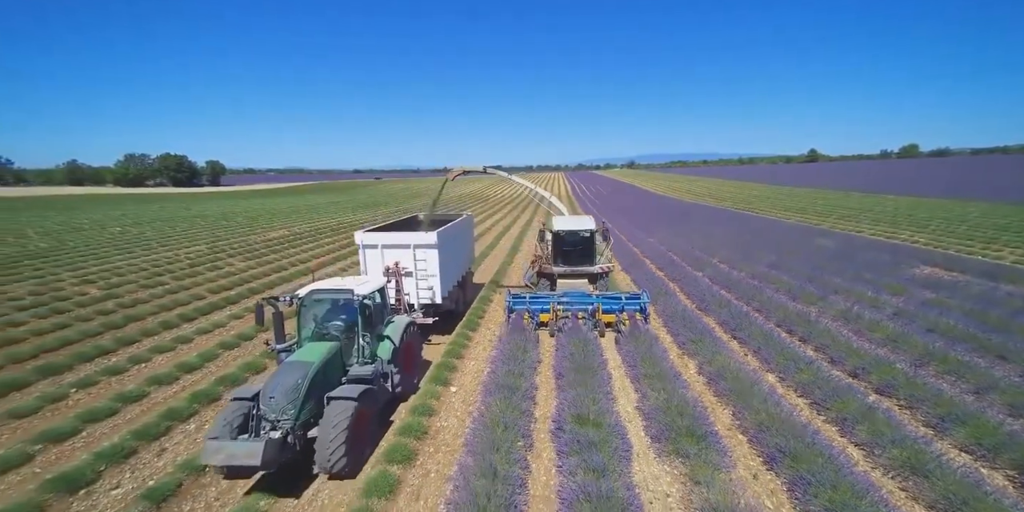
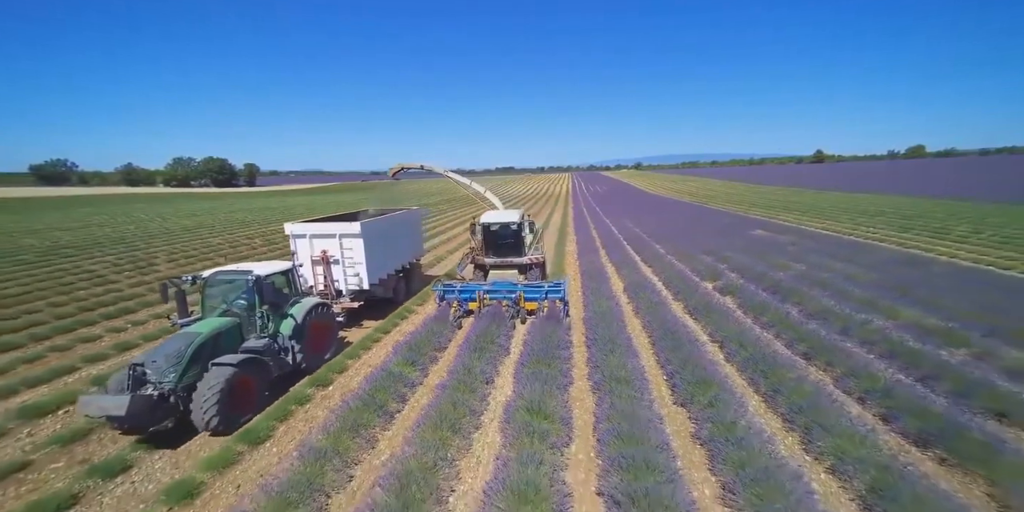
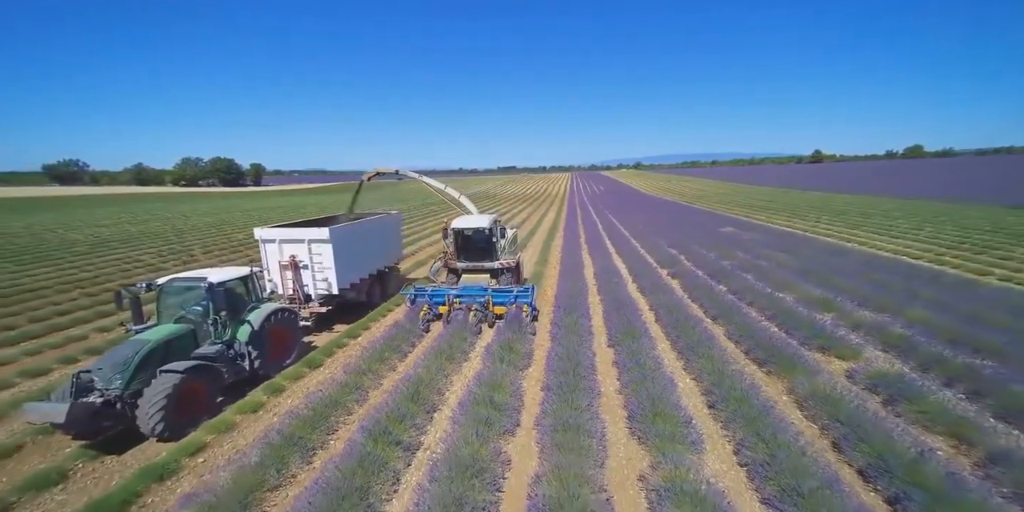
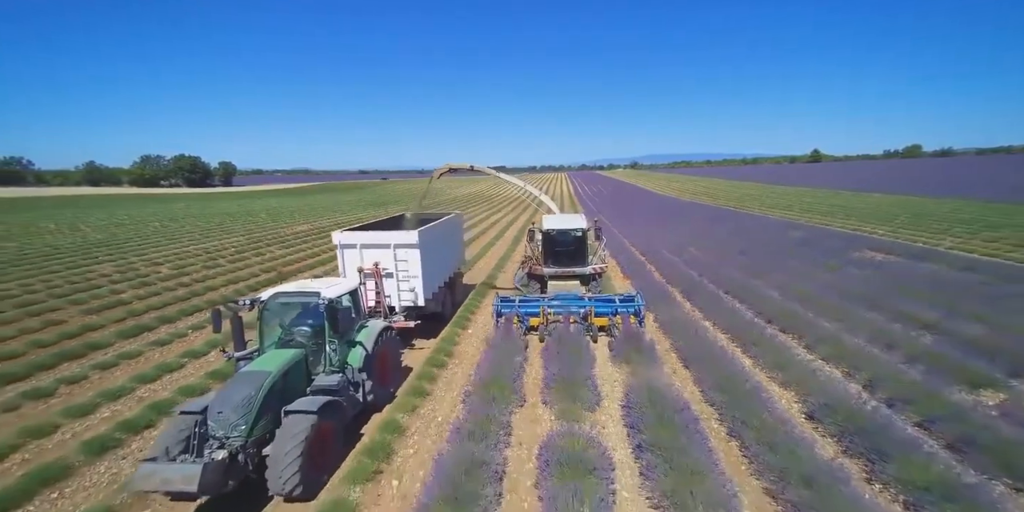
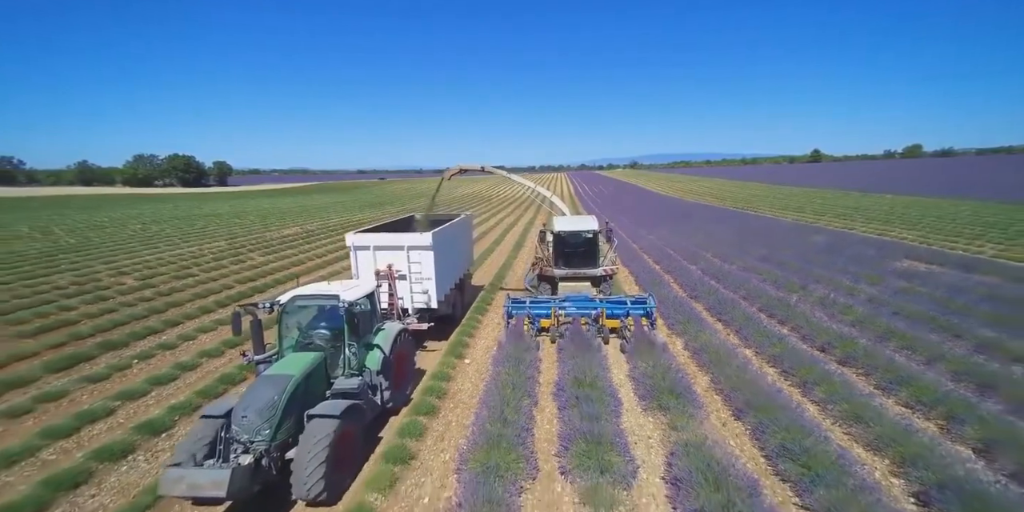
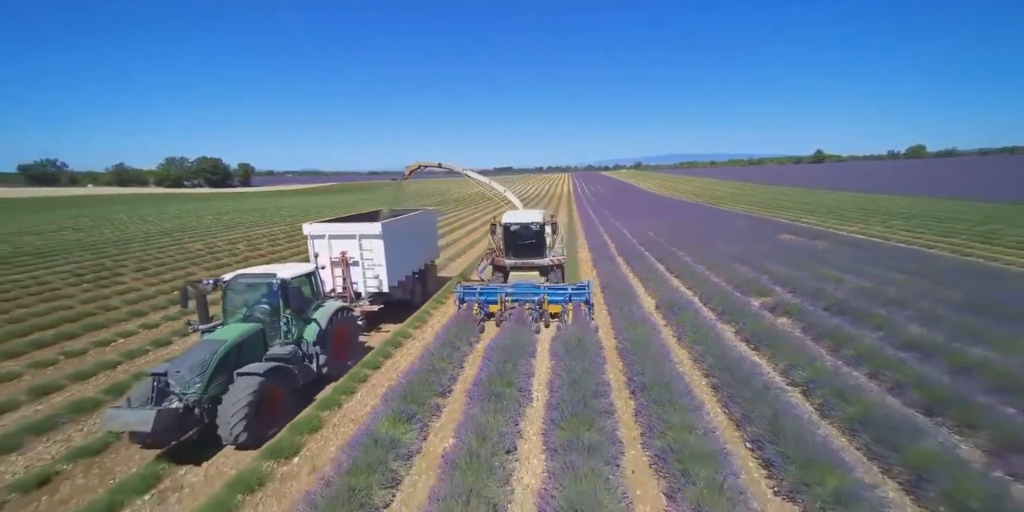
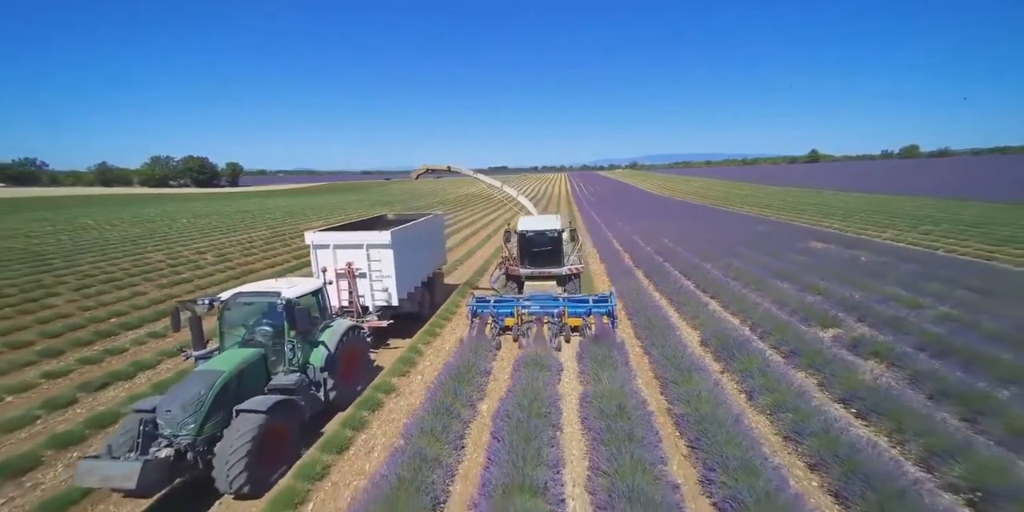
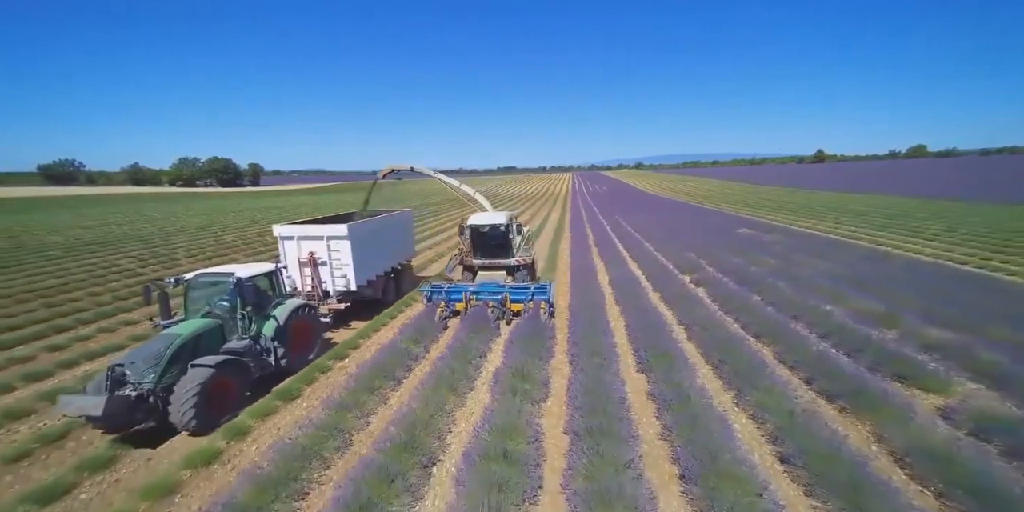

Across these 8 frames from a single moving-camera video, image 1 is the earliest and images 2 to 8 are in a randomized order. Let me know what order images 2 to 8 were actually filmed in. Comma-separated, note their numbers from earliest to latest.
5, 4, 7, 6, 2, 8, 3
